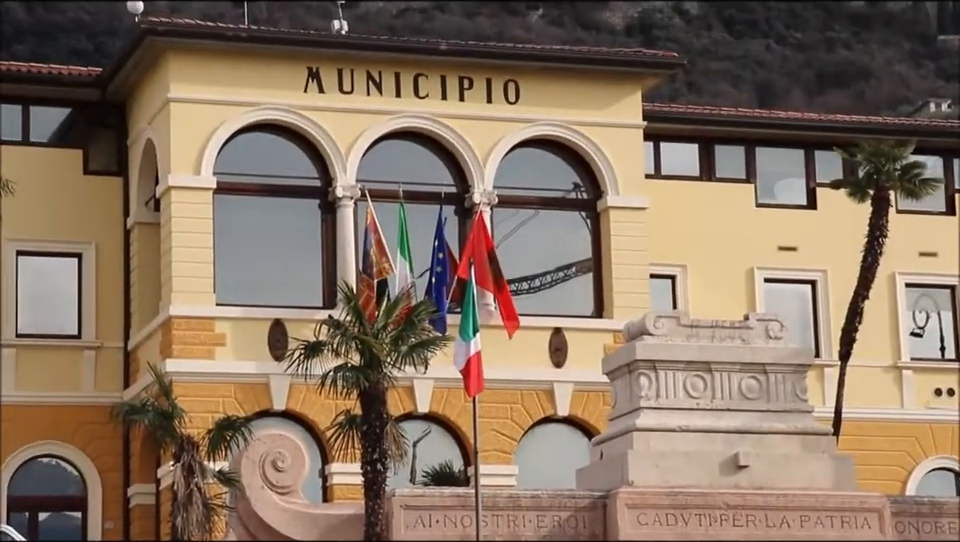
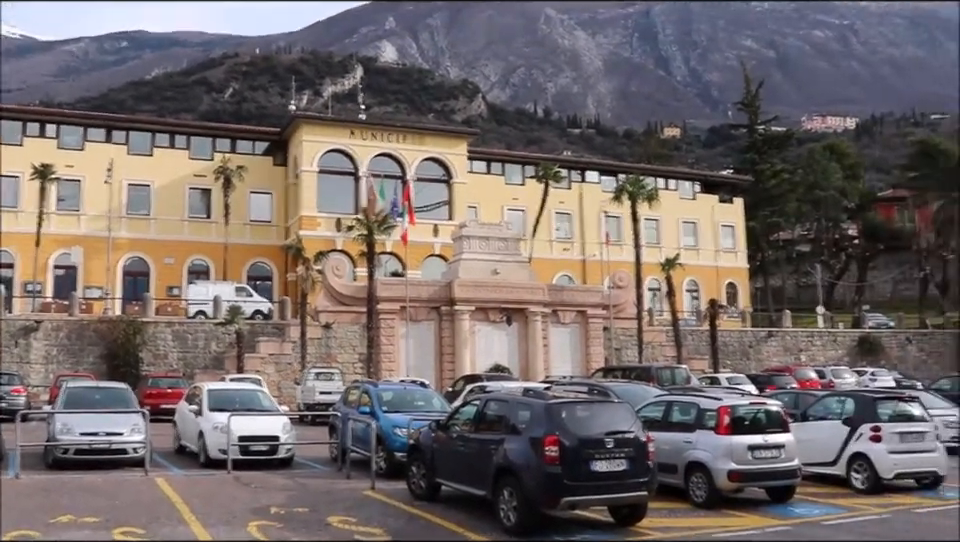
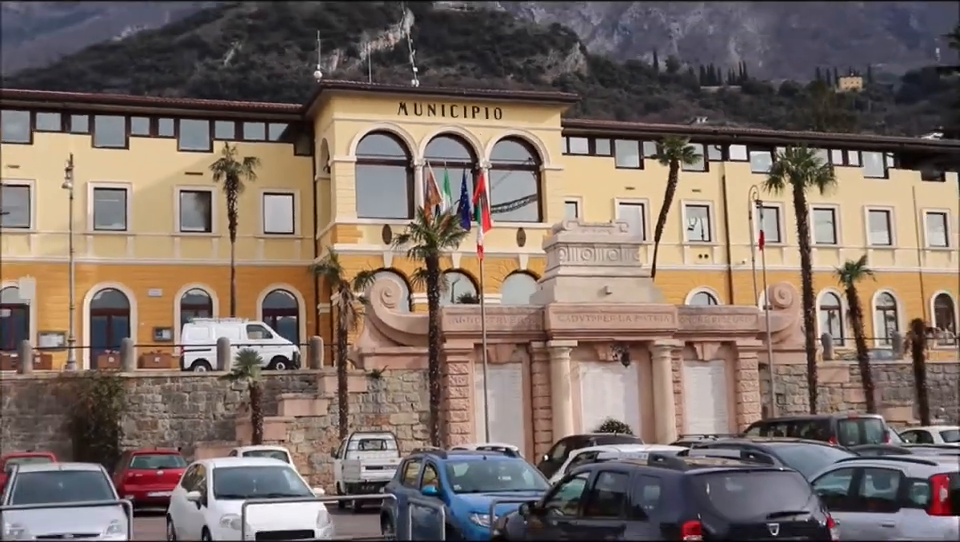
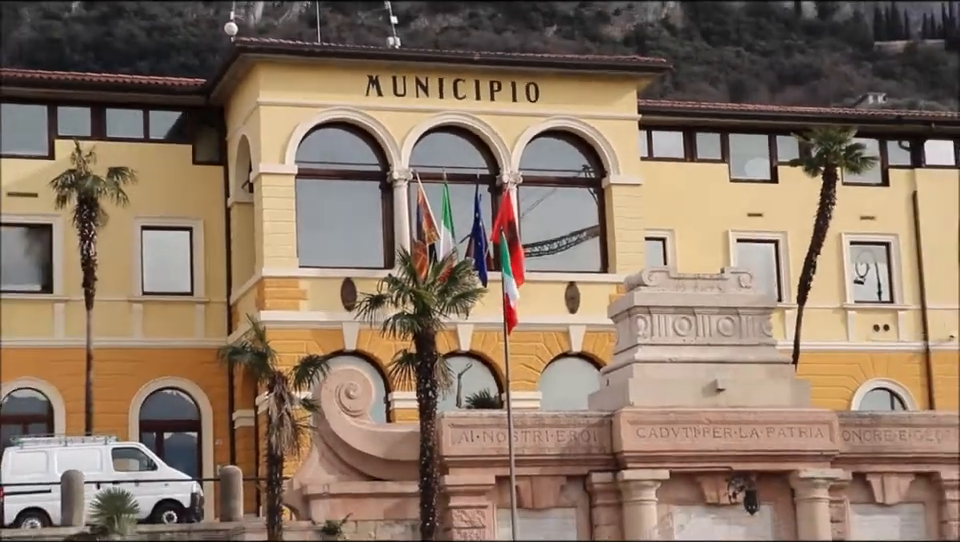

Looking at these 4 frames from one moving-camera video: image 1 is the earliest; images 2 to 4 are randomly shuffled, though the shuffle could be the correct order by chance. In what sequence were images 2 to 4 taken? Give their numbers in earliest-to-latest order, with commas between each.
4, 3, 2
